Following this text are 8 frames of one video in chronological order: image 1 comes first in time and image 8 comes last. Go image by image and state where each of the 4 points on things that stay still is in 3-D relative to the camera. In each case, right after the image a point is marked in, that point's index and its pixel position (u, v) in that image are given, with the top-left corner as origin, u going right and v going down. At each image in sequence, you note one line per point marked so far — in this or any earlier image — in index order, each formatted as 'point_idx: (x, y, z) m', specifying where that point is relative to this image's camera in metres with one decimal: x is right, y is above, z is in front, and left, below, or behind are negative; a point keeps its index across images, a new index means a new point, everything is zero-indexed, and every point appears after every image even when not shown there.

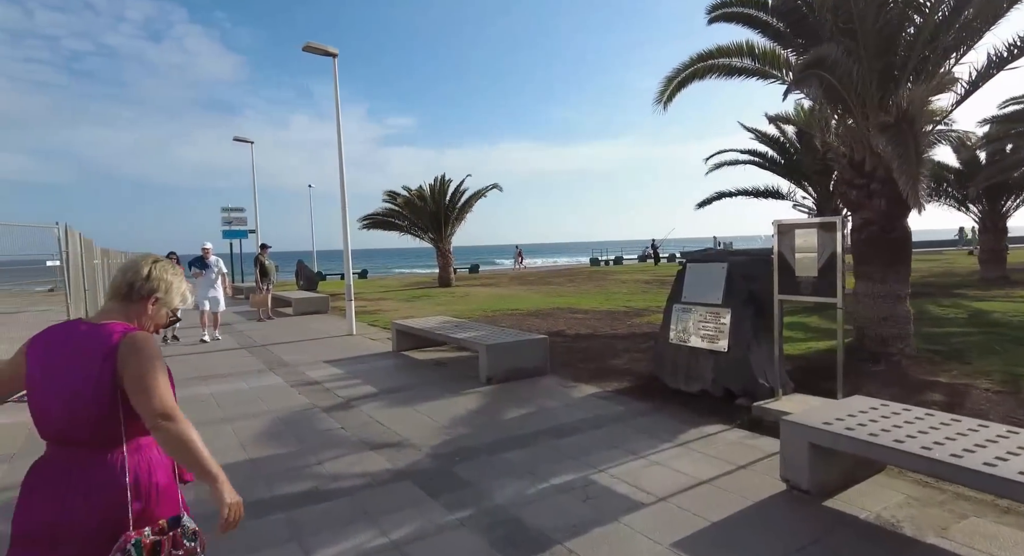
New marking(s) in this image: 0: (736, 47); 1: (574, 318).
0: (+3.1, +3.2, +7.8) m
1: (+1.4, -0.9, +12.3) m
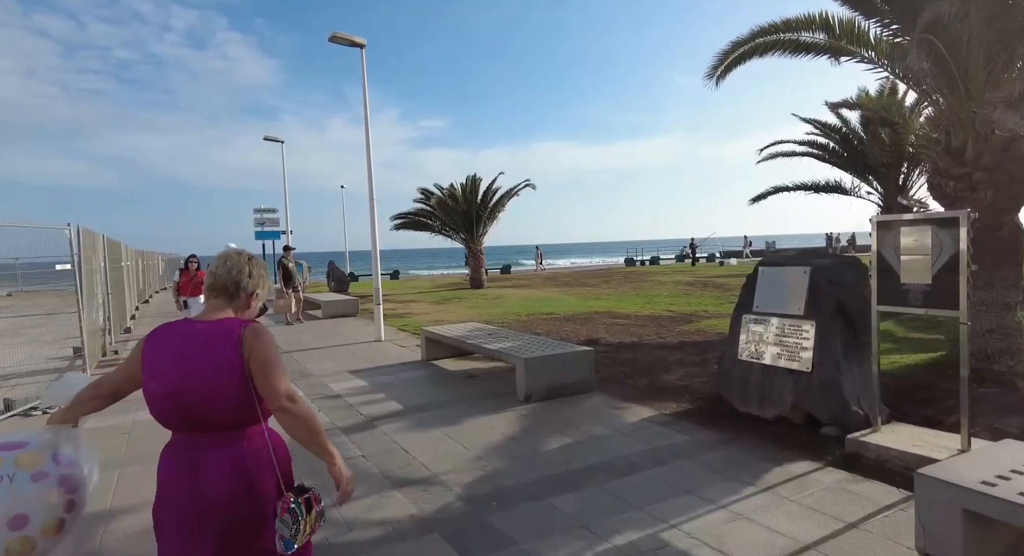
0: (+3.6, +3.2, +6.9) m
1: (+2.1, -1.0, +11.5) m
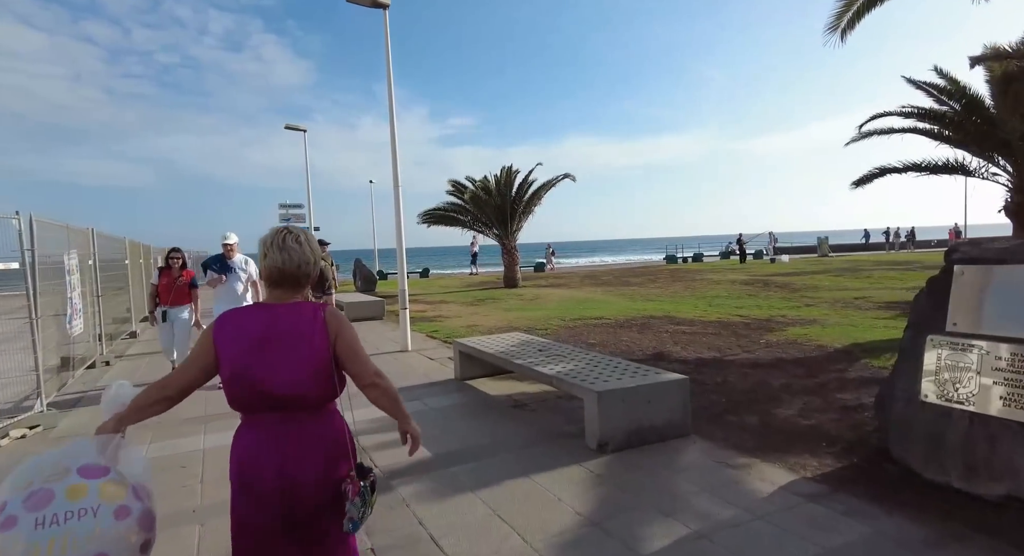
0: (+4.2, +3.2, +5.1) m
1: (+2.9, -1.0, +9.8) m
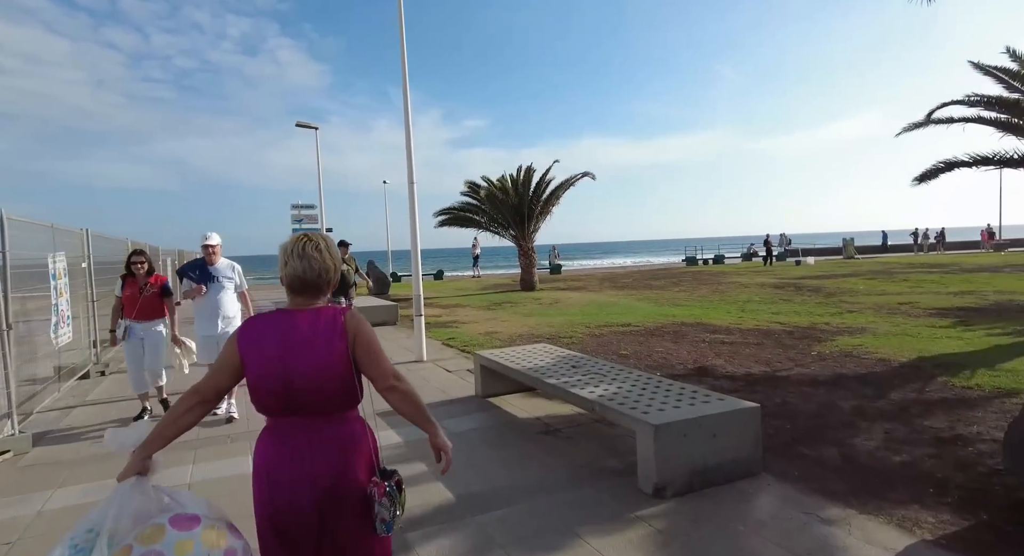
0: (+4.5, +3.1, +4.2) m
1: (+3.3, -1.0, +9.0) m
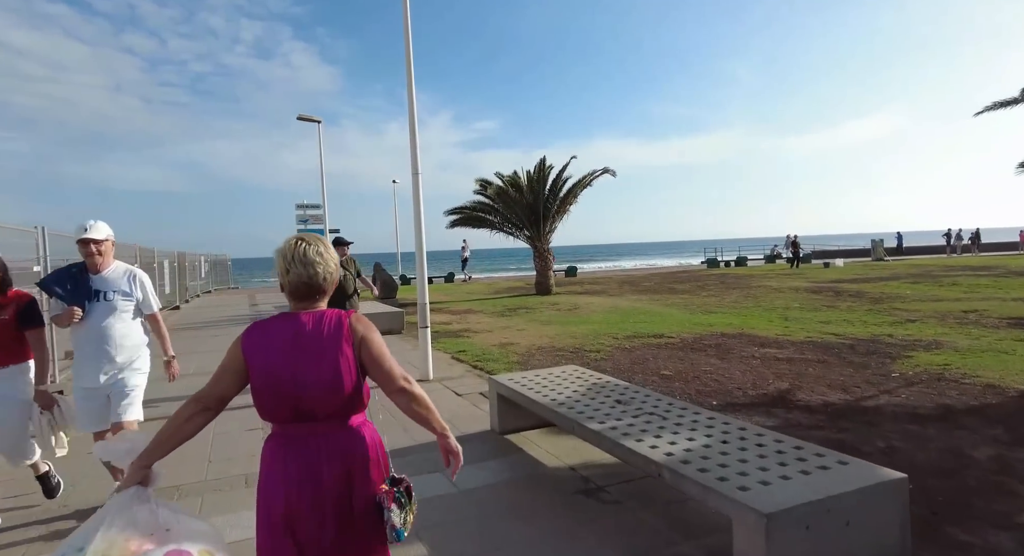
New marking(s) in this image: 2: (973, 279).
0: (+4.7, +3.0, +3.0) m
1: (+3.6, -1.1, +7.7) m
2: (+14.8, 0.0, +18.0) m
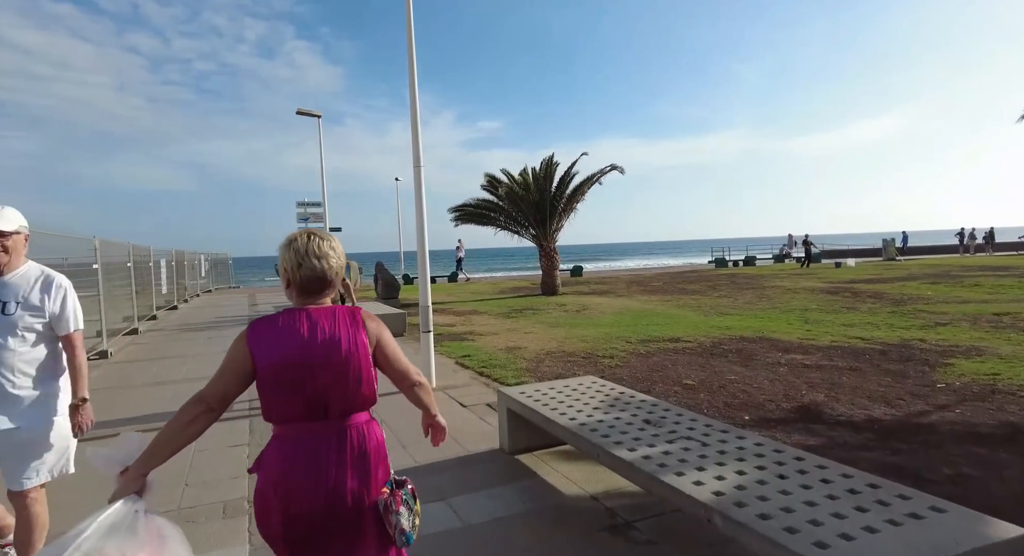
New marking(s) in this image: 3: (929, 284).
0: (+4.7, +3.0, +2.4) m
1: (+3.7, -1.1, +7.1) m
2: (+15.0, -0.1, +17.4) m
3: (+13.4, -0.2, +18.0) m
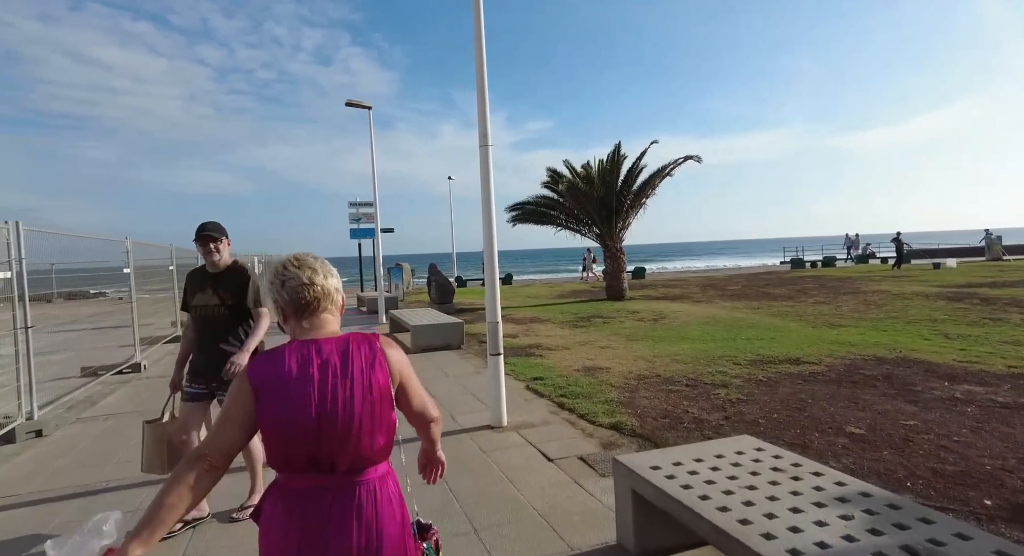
0: (+5.2, +2.9, +0.5) m
1: (+4.6, -1.2, +5.3) m
2: (+16.8, -0.2, +14.5) m
3: (+15.2, -0.3, +15.2) m
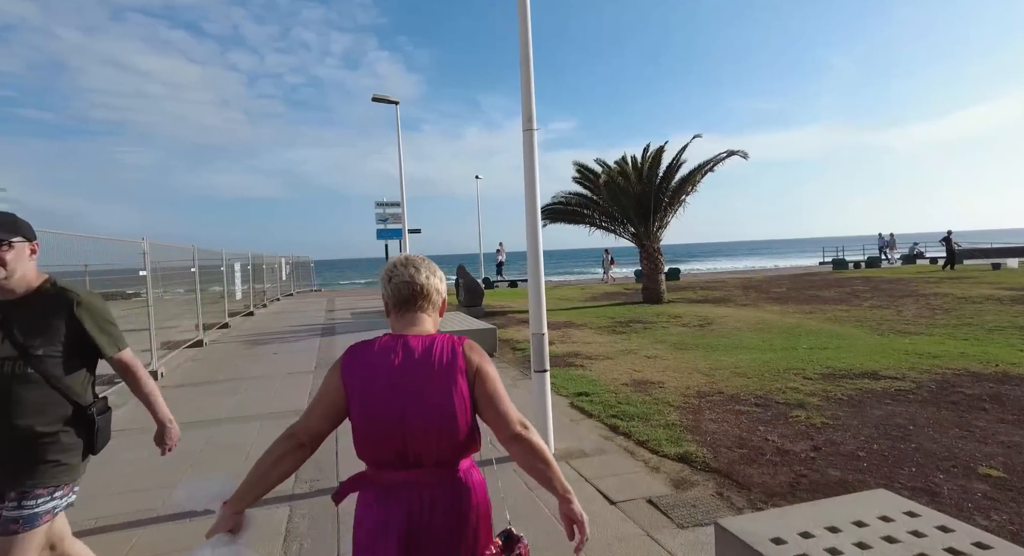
0: (+5.4, +2.9, -0.5) m
1: (+5.0, -1.3, +4.3) m
2: (+17.6, -0.2, +13.0) m
3: (+16.0, -0.4, +13.8) m
